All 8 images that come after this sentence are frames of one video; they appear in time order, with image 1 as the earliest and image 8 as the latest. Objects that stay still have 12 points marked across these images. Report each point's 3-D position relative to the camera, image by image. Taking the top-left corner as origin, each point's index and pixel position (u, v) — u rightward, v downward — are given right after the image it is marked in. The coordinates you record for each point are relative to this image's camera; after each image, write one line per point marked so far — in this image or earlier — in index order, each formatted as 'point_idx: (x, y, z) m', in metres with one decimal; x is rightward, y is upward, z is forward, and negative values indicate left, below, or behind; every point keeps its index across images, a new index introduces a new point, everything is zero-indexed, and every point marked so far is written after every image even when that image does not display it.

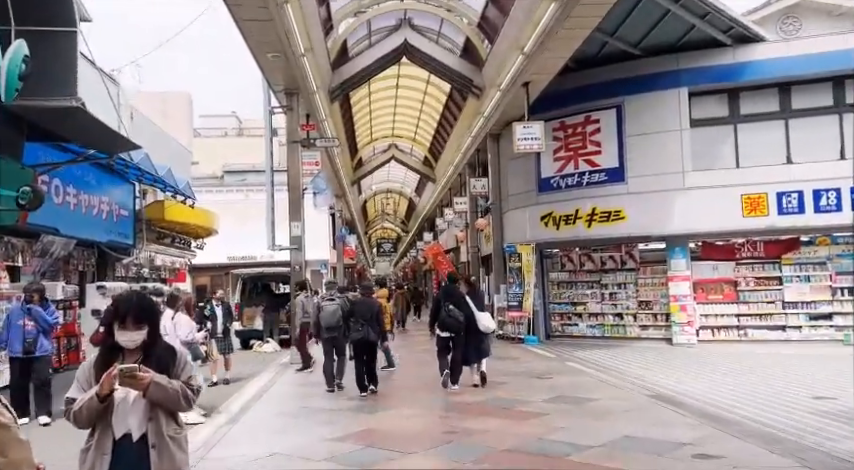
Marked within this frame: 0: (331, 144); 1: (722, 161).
0: (-2.0, +1.9, +13.4) m
1: (+6.1, +1.6, +13.6) m
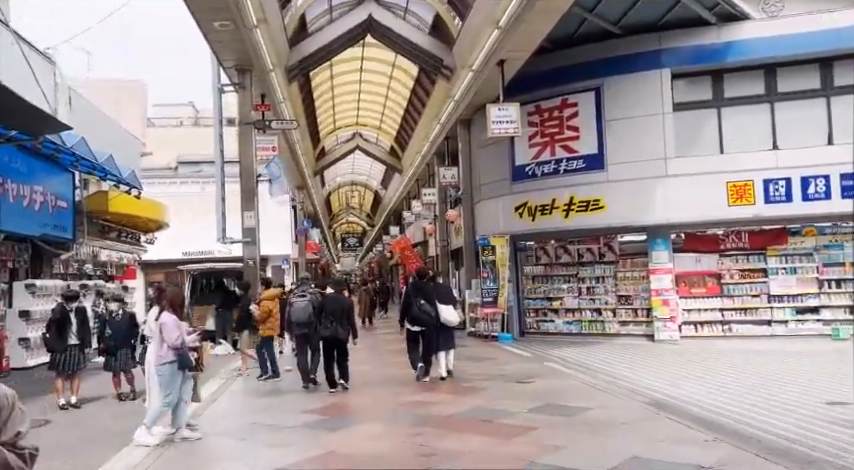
0: (-2.6, +2.1, +12.2) m
1: (+5.5, +1.8, +12.9) m
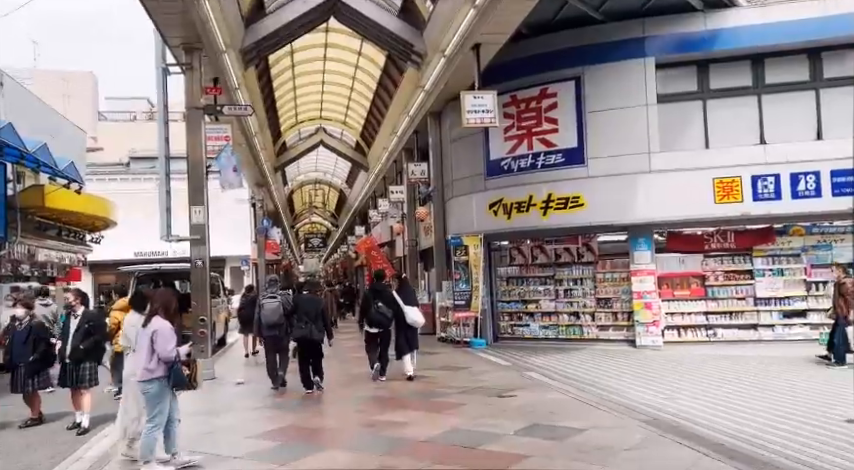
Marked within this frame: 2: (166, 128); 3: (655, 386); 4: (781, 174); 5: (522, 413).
0: (-3.2, +2.1, +11.1) m
1: (+4.9, +1.8, +12.2) m
2: (-4.3, +1.8, +10.8) m
3: (+3.0, -2.0, +8.5) m
4: (+6.2, +1.1, +11.4) m
5: (+1.0, -1.9, +6.9) m
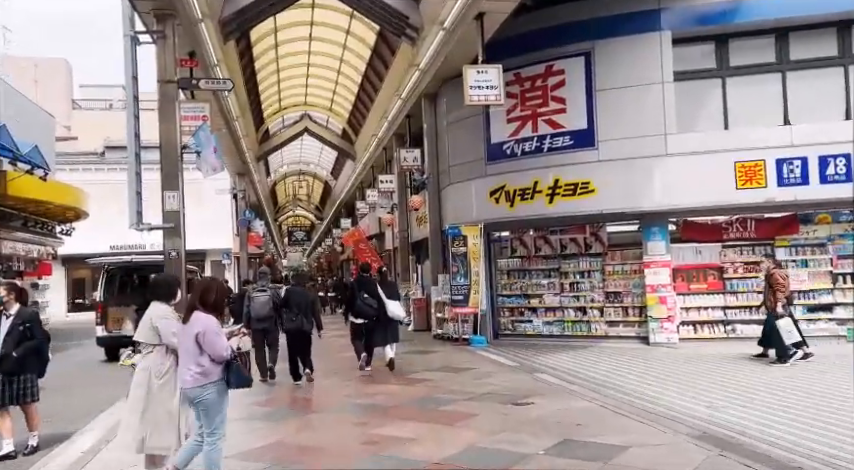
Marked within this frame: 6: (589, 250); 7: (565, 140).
0: (-3.2, +2.3, +10.0) m
1: (+4.9, +2.0, +11.3) m
2: (-4.3, +2.0, +9.6) m
3: (+3.1, -1.8, +7.6) m
4: (+6.2, +1.3, +10.6) m
5: (+1.1, -1.8, +6.0) m
6: (+3.1, -0.3, +12.4) m
7: (+2.5, +1.7, +11.6) m
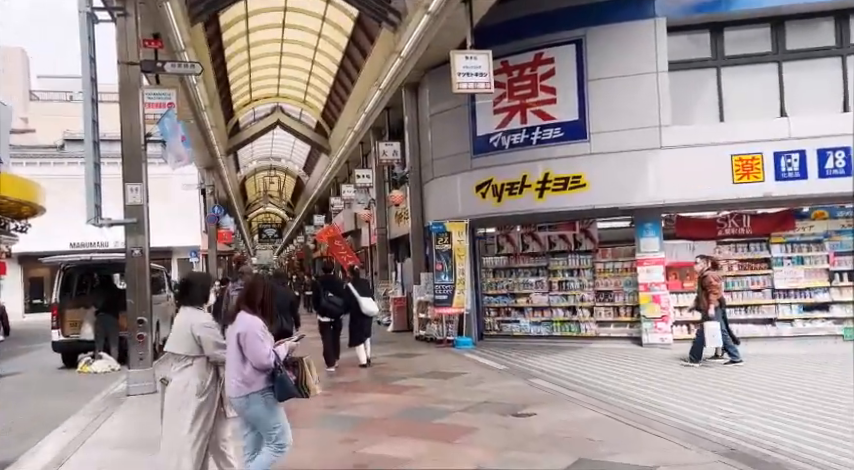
0: (-3.4, +2.3, +9.2) m
1: (+4.6, +2.0, +10.8) m
2: (-4.5, +2.0, +8.8) m
3: (+3.0, -1.8, +7.1) m
4: (+6.0, +1.3, +10.2) m
5: (+1.1, -1.7, +5.4) m
6: (+2.8, -0.2, +11.9) m
7: (+2.2, +1.8, +11.0) m
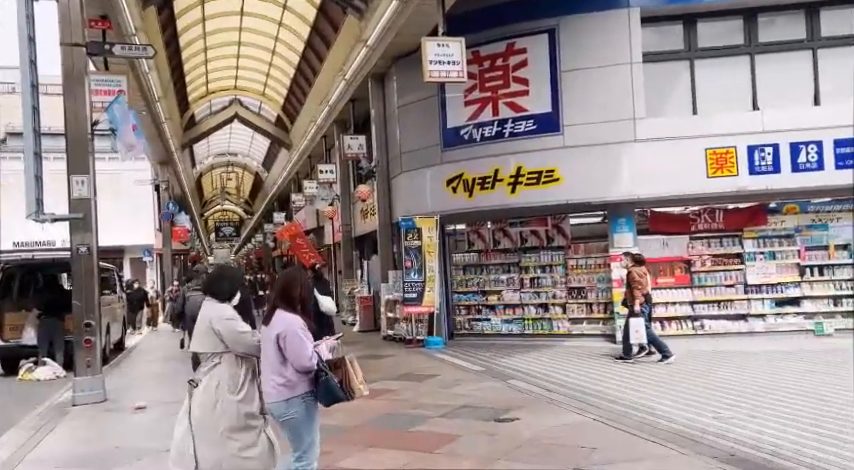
0: (-3.8, +2.4, +8.5) m
1: (+4.1, +2.1, +10.7) m
2: (-4.9, +2.0, +8.0) m
3: (+2.7, -1.7, +6.9) m
4: (+5.5, +1.4, +10.1) m
5: (+0.9, -1.7, +5.0) m
6: (+2.2, -0.1, +11.6) m
7: (+1.7, +1.8, +10.7) m
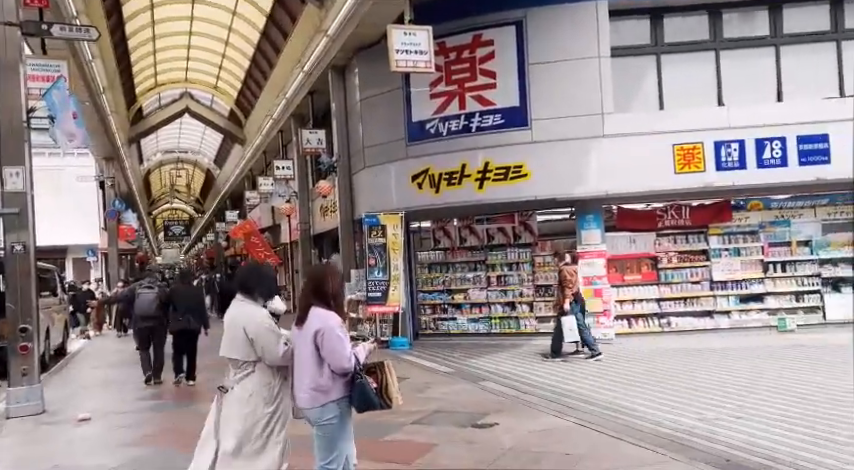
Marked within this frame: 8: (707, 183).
0: (-4.2, +2.4, +7.9) m
1: (+3.5, +2.2, +10.6) m
2: (-5.2, +2.1, +7.3) m
3: (+2.4, -1.7, +6.7) m
4: (+5.0, +1.5, +10.1) m
5: (+0.8, -1.6, +4.7) m
6: (+1.6, -0.1, +11.4) m
7: (+1.1, +1.9, +10.4) m
8: (+4.3, +0.8, +10.1) m
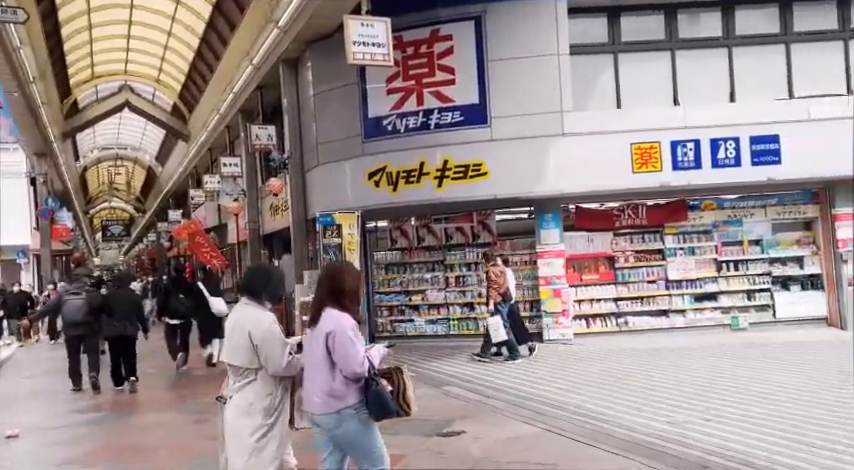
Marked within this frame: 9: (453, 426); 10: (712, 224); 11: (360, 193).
0: (-4.6, +2.4, +7.2) m
1: (+2.8, +2.2, +10.5) m
2: (-5.7, +2.1, +6.6) m
3: (+2.0, -1.7, +6.6) m
4: (+4.3, +1.5, +10.2) m
5: (+0.6, -1.6, +4.5) m
6: (+0.8, -0.1, +11.2) m
7: (+0.4, +1.9, +10.2) m
8: (+3.7, +0.8, +10.1) m
9: (+0.2, -1.7, +5.8) m
10: (+4.8, +0.2, +11.0) m
11: (-1.1, +0.7, +10.8) m
